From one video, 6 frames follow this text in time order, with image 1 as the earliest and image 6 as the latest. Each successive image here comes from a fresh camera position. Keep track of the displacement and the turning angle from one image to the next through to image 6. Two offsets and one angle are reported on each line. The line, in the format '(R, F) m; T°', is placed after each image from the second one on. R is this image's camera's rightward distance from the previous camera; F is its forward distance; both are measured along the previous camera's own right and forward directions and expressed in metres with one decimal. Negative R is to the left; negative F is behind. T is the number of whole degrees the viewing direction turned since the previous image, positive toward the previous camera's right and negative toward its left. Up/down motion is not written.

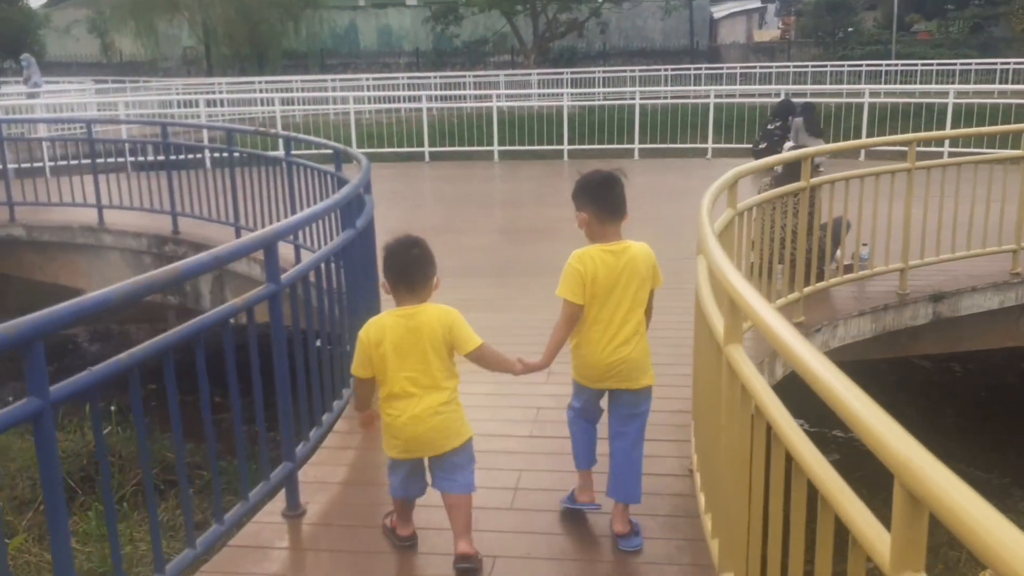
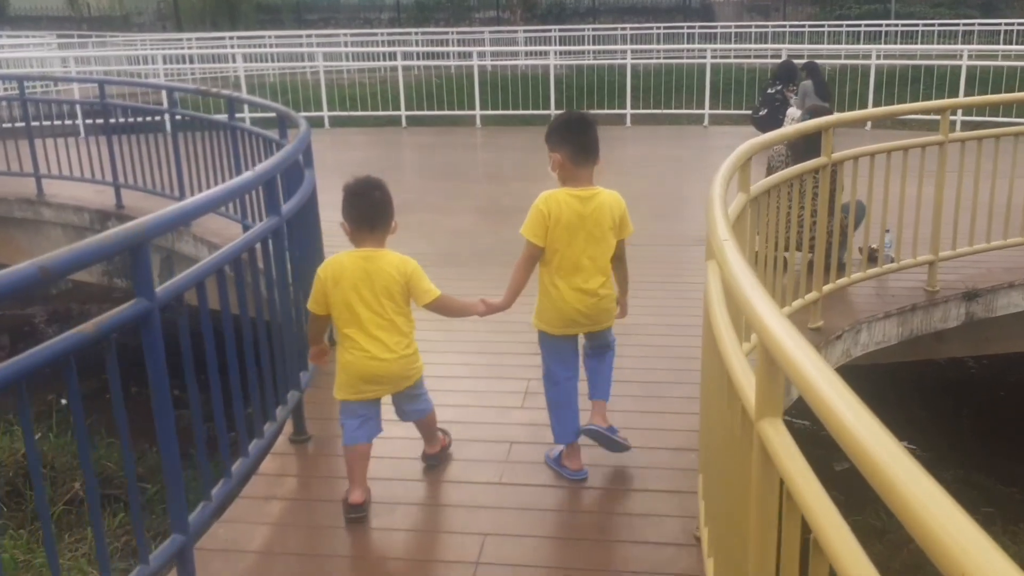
(+0.1, +0.7) m; +1°
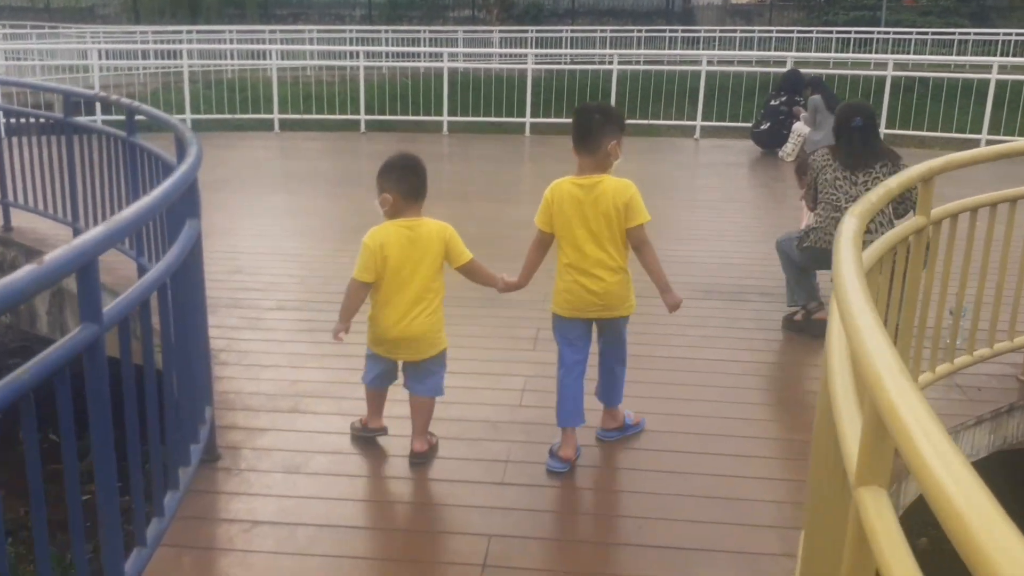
(0.0, +1.2) m; +1°
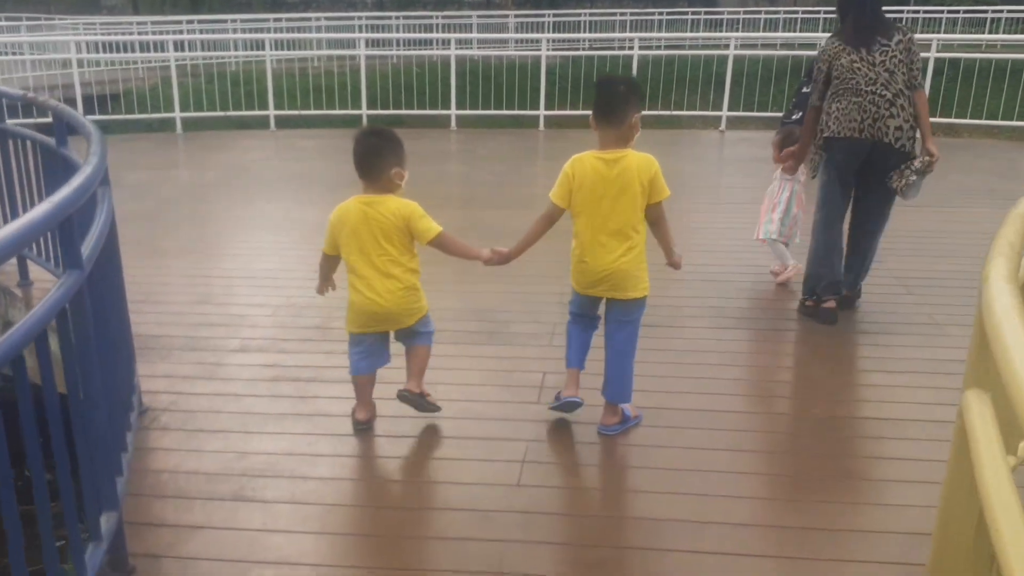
(+0.1, +0.6) m; -1°
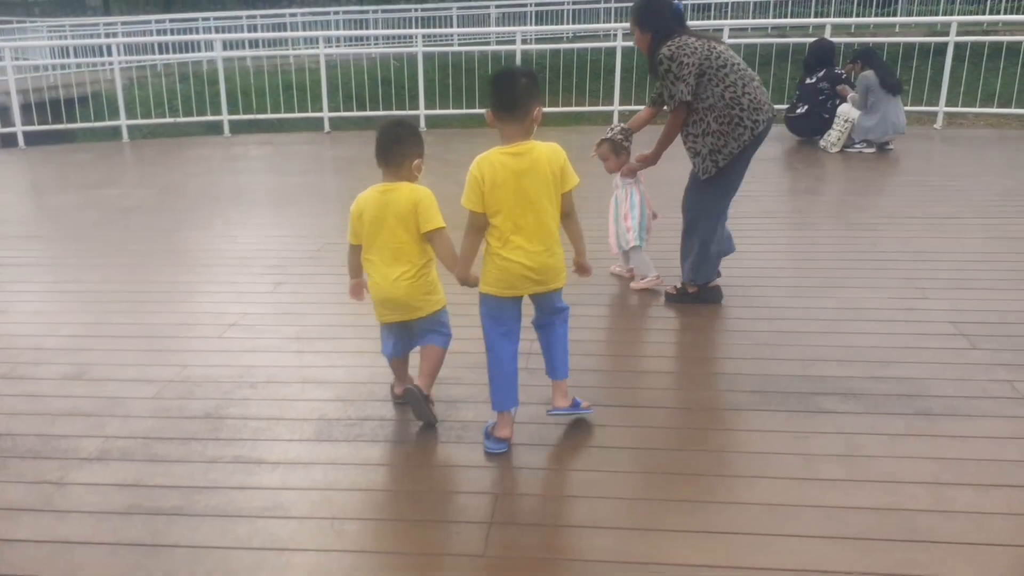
(+0.1, +0.9) m; 0°
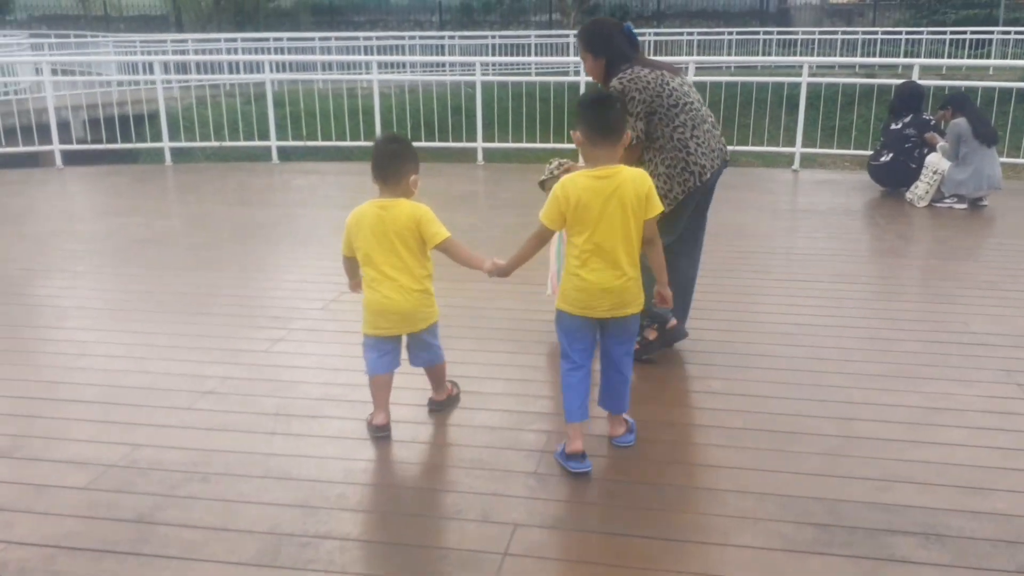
(+0.1, +0.6) m; -3°
